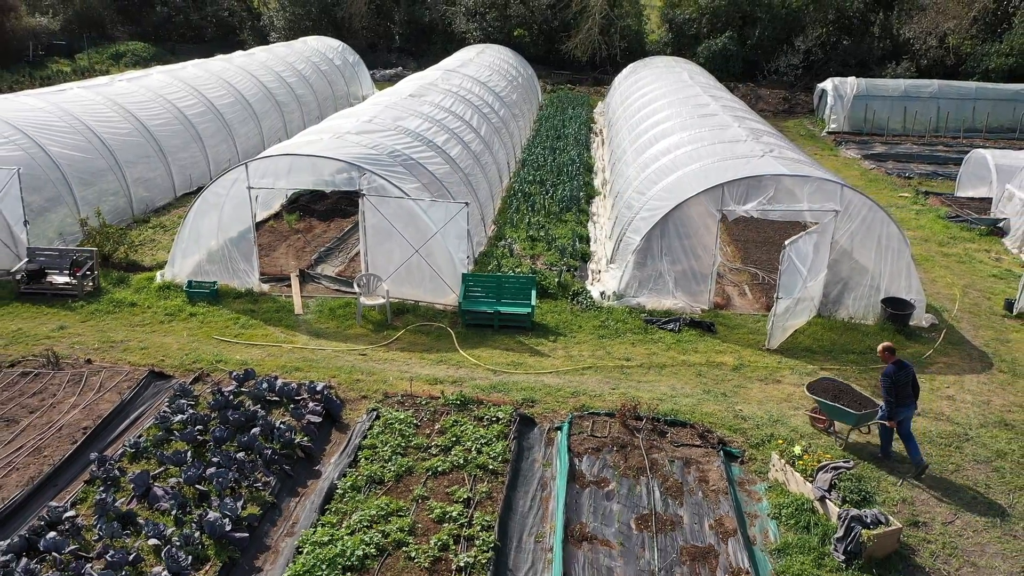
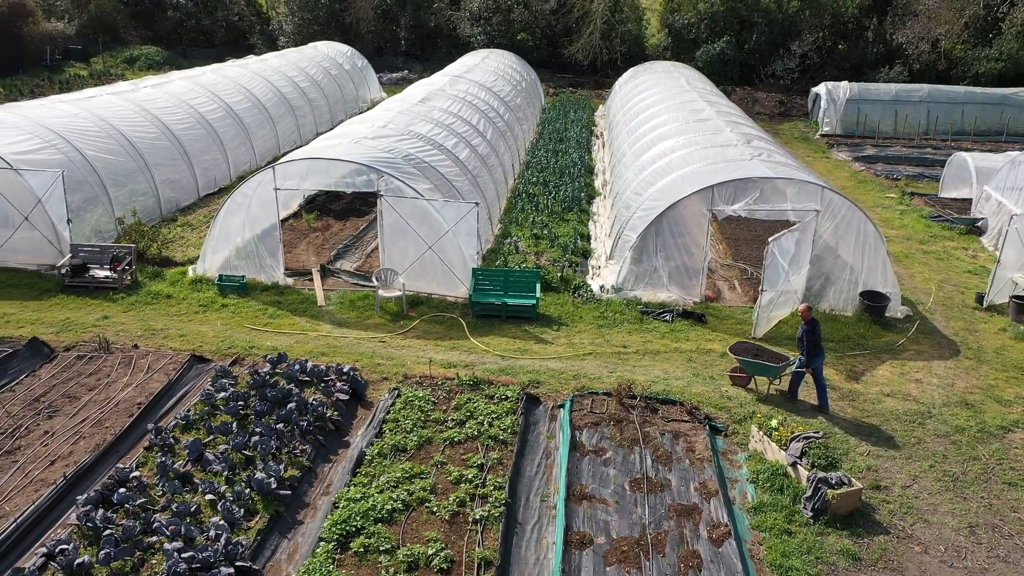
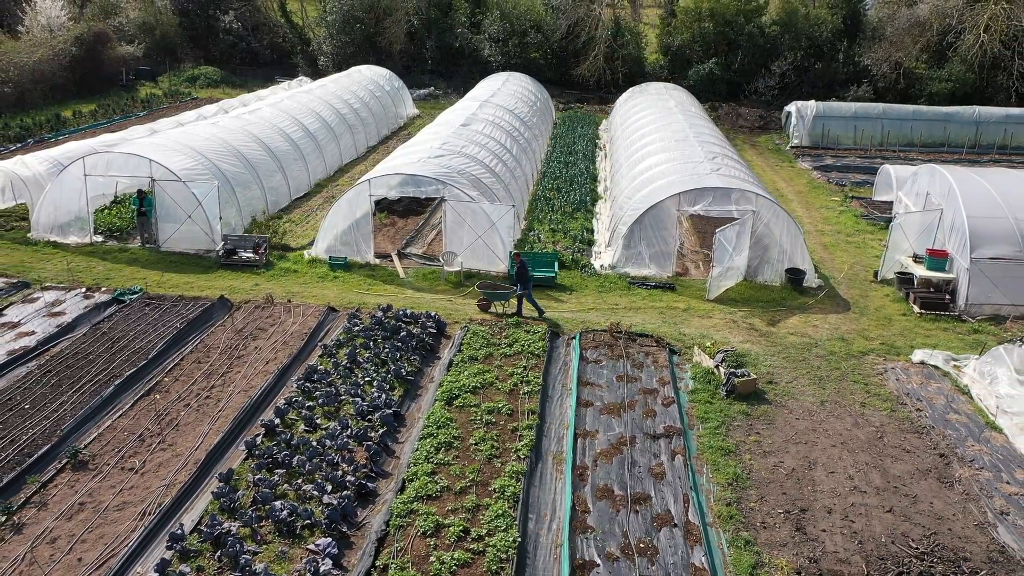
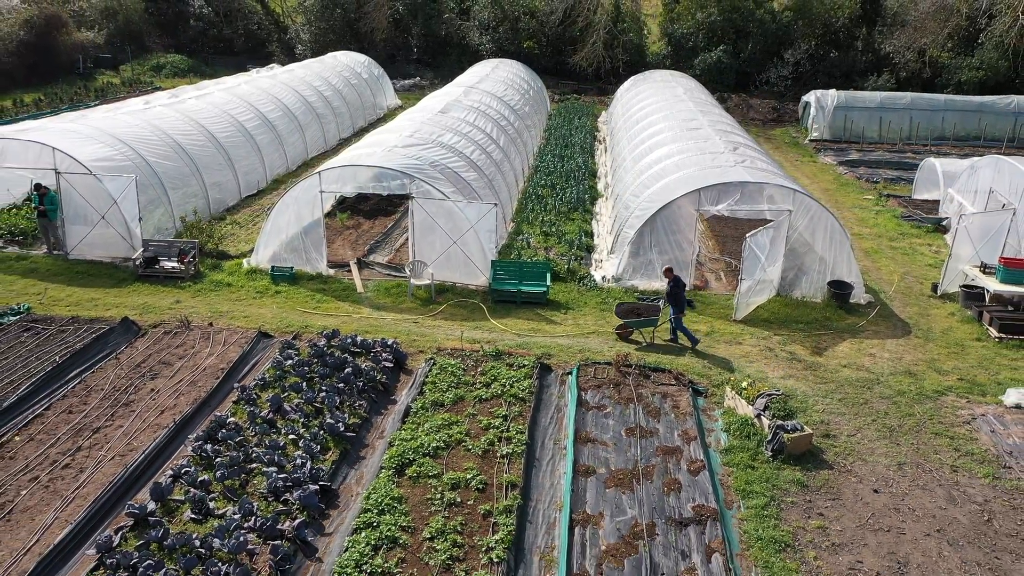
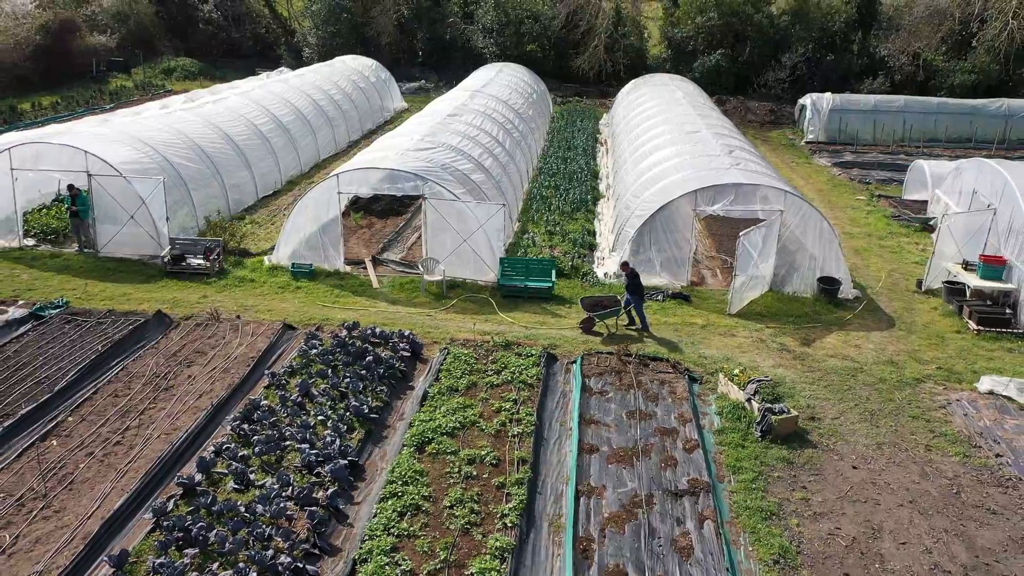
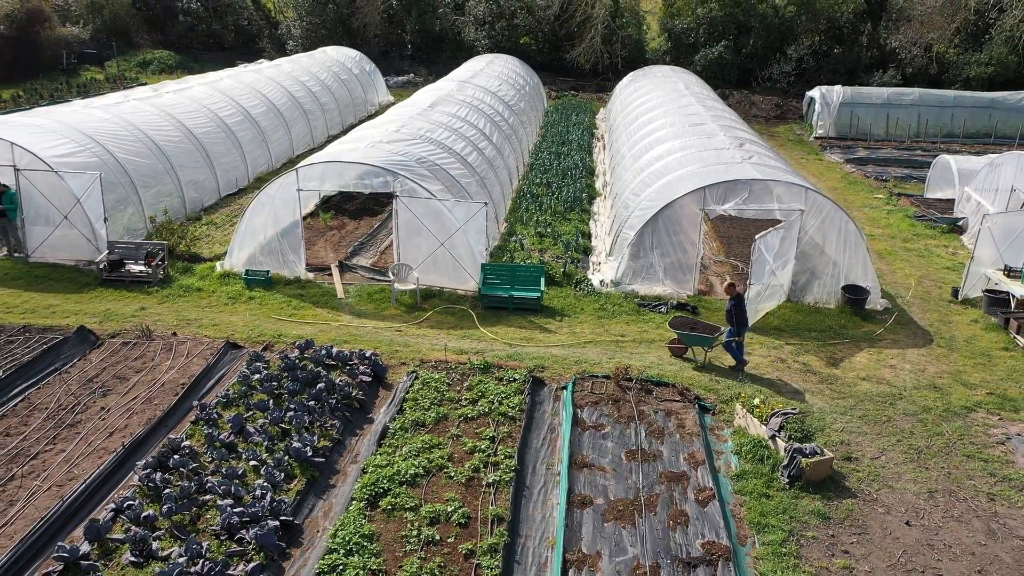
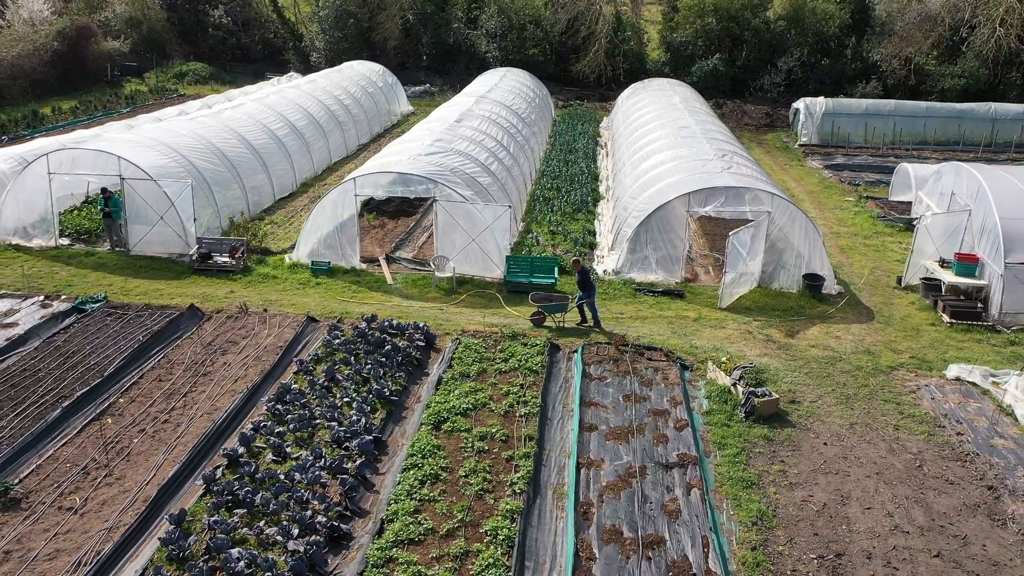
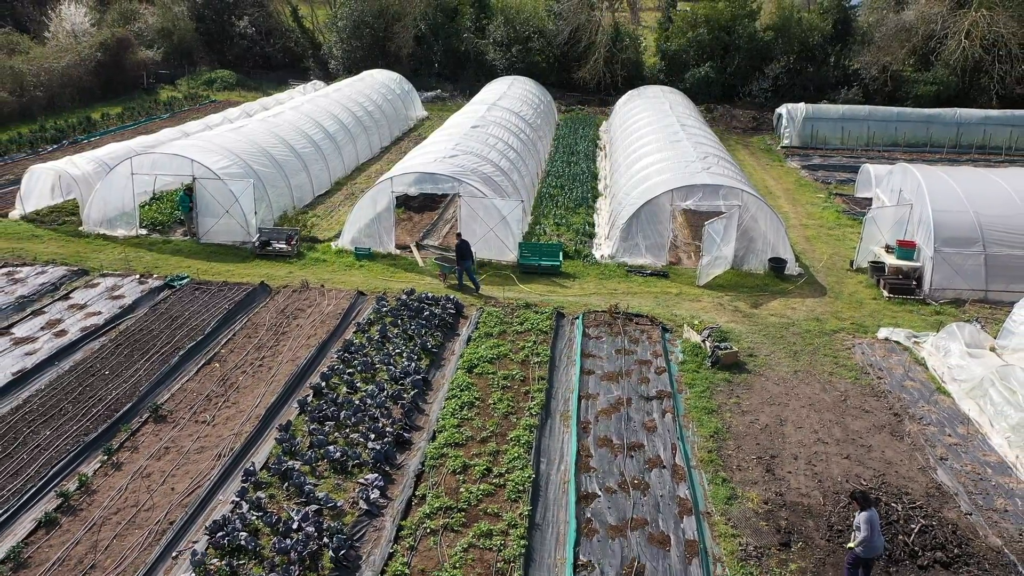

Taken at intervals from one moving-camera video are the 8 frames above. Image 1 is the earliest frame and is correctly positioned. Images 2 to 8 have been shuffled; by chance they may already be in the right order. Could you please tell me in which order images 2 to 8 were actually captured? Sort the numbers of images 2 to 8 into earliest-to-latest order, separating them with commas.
2, 6, 4, 5, 7, 3, 8
